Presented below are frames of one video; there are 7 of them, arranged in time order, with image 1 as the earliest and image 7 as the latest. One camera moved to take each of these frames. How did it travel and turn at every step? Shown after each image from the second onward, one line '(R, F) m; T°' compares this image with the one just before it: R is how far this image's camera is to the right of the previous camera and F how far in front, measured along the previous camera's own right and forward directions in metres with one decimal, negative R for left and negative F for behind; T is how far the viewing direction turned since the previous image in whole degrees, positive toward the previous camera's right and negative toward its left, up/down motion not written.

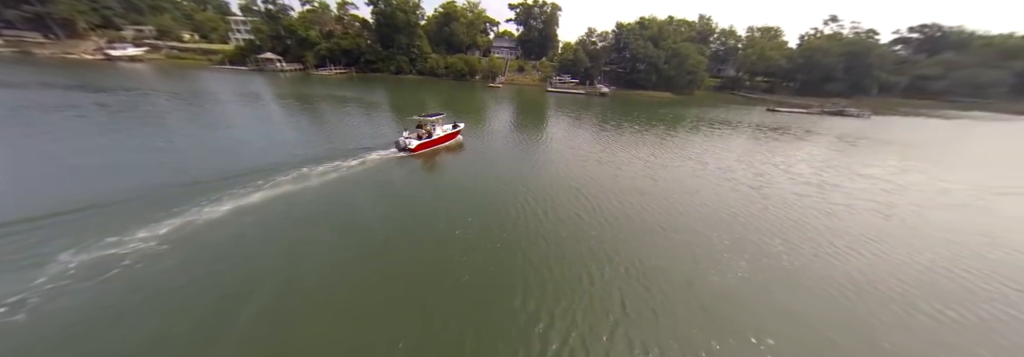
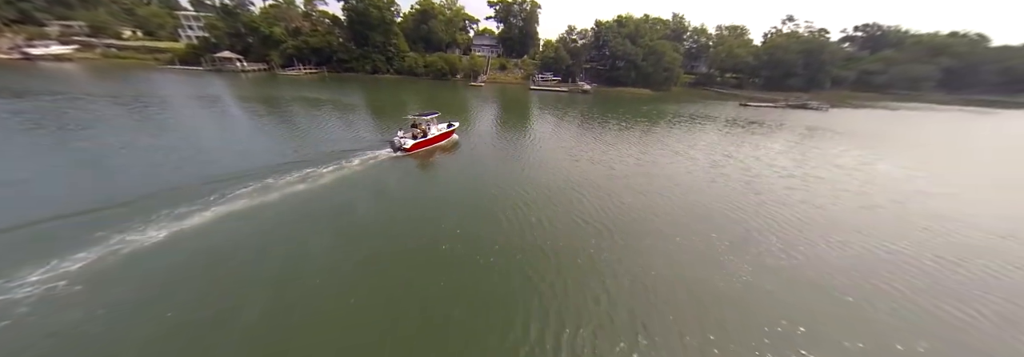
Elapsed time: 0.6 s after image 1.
(-0.3, +0.7) m; +4°
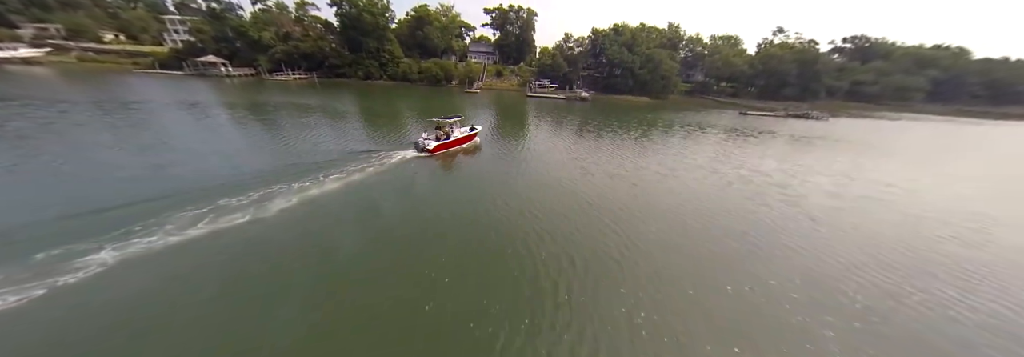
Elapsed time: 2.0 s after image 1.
(-0.7, +1.8) m; +1°
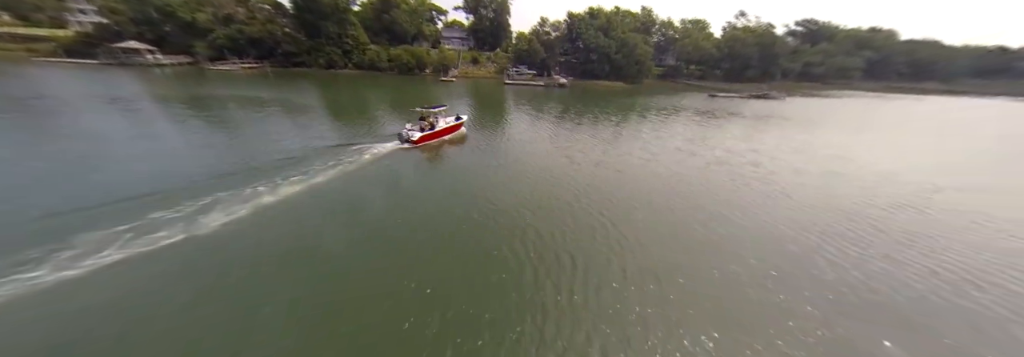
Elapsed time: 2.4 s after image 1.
(-0.1, +0.6) m; +4°
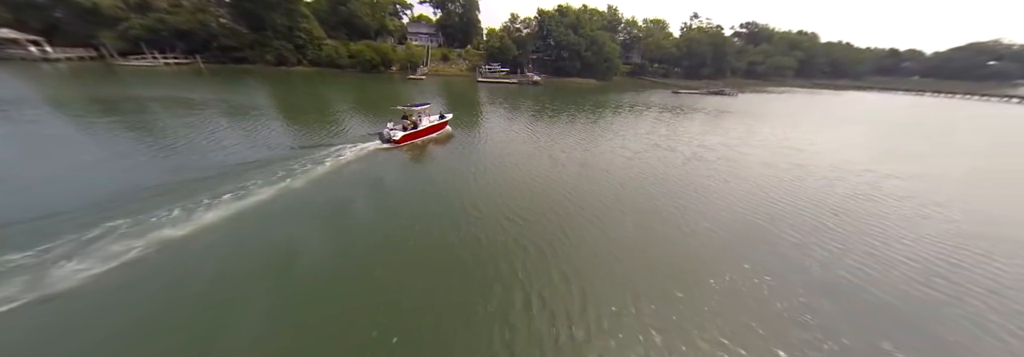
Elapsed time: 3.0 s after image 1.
(-0.4, +0.8) m; +6°
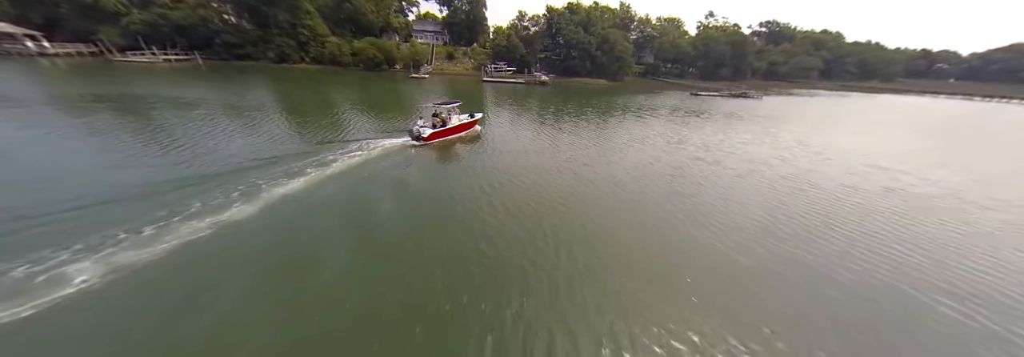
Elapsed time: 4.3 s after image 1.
(-0.5, +2.5) m; -1°
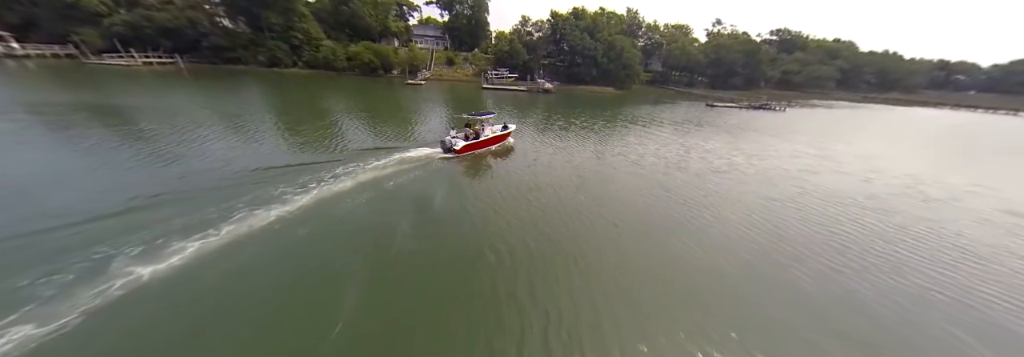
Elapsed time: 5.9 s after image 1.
(-0.5, +3.6) m; 0°
